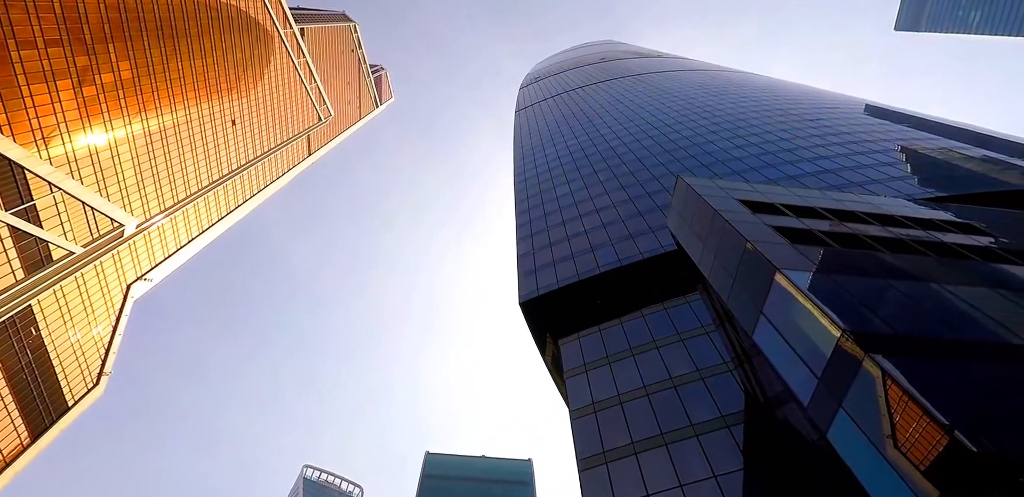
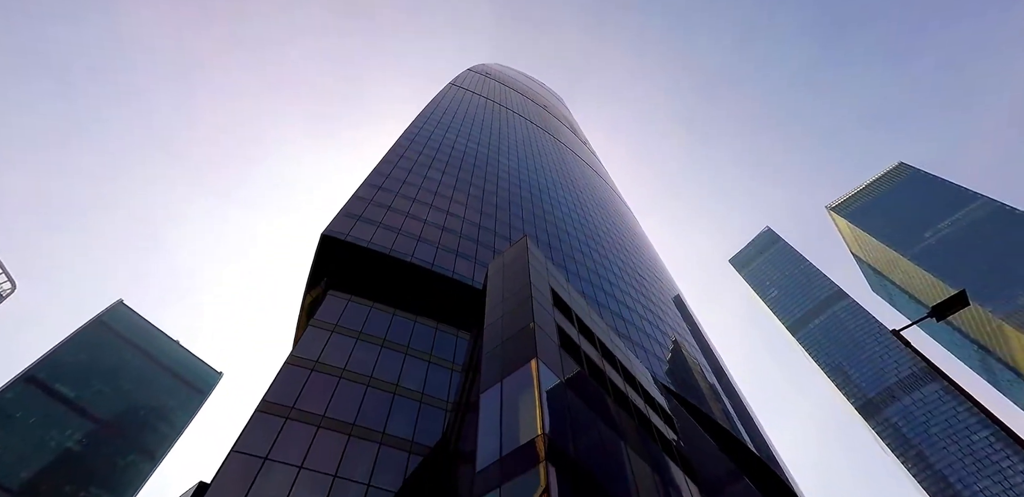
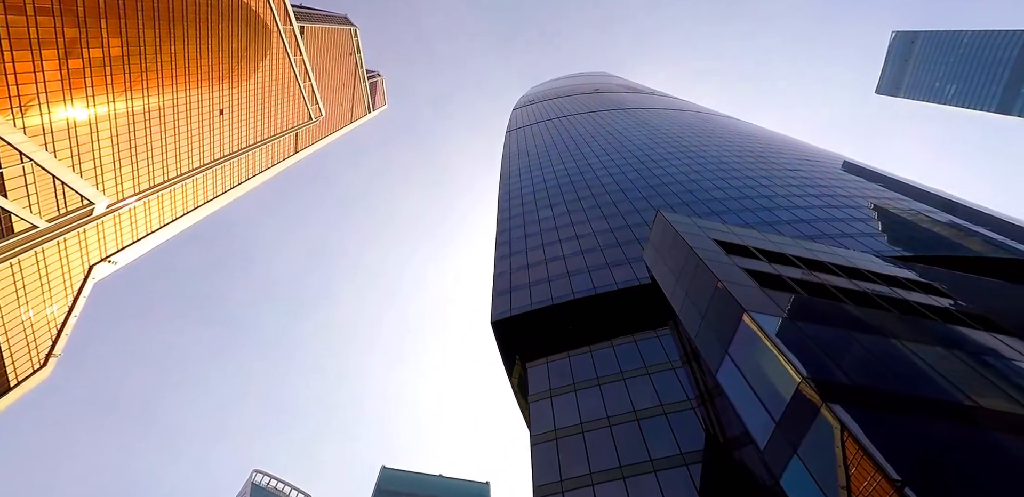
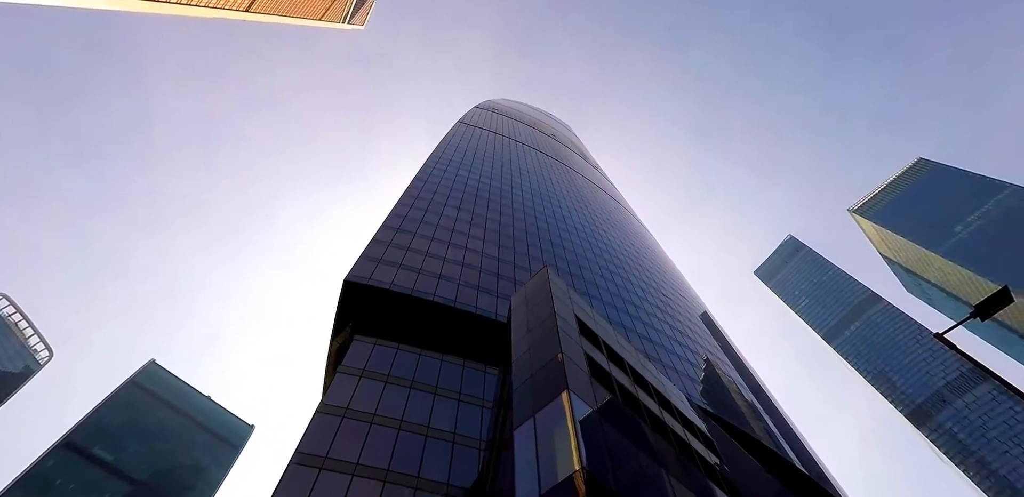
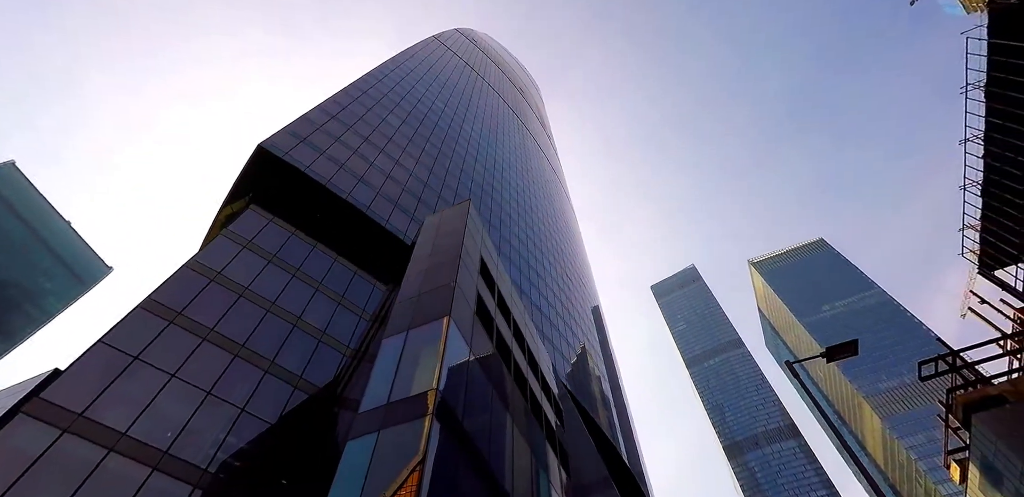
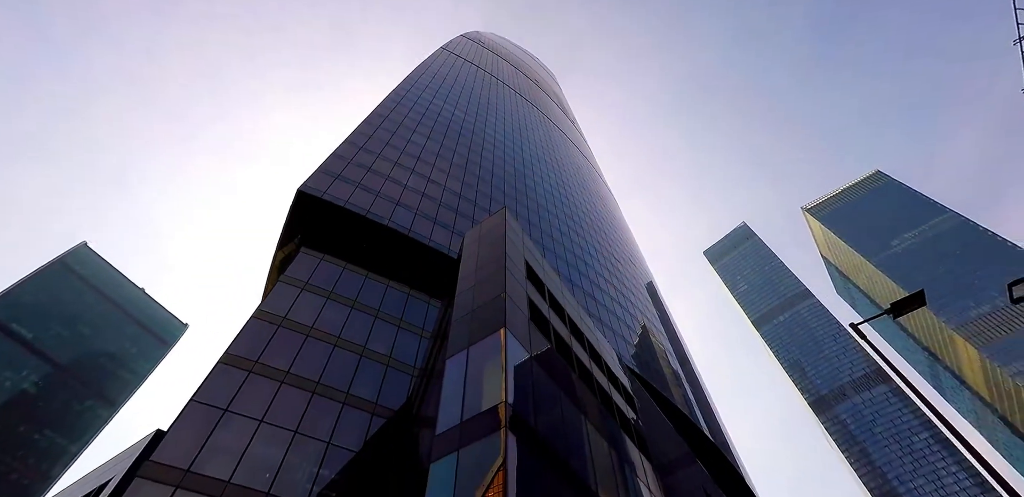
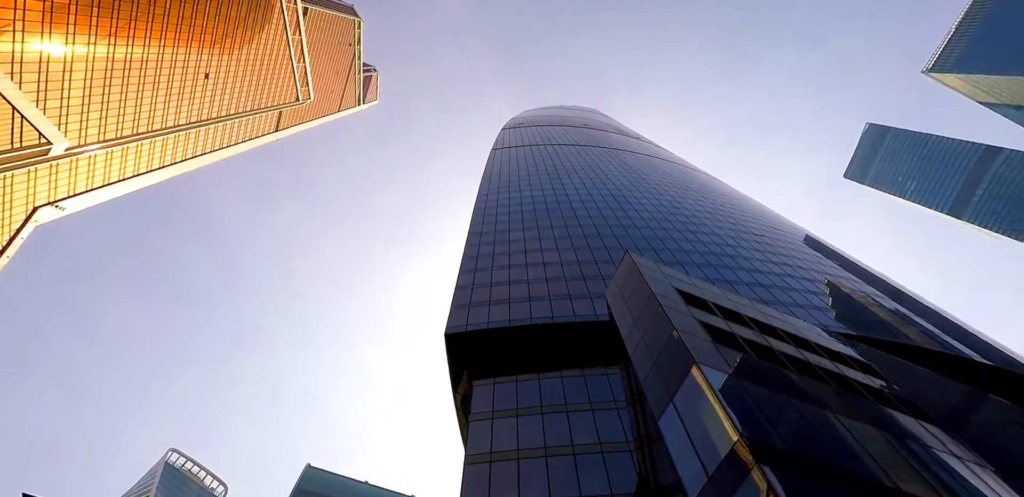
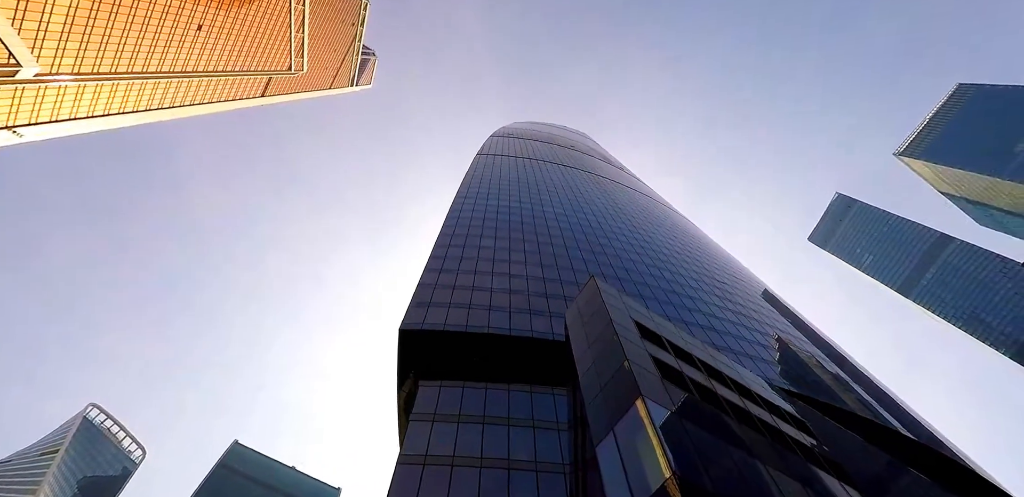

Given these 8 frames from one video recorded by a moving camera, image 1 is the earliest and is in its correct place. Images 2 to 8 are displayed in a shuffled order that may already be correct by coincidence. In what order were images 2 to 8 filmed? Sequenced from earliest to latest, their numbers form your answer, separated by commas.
3, 7, 8, 4, 2, 6, 5
